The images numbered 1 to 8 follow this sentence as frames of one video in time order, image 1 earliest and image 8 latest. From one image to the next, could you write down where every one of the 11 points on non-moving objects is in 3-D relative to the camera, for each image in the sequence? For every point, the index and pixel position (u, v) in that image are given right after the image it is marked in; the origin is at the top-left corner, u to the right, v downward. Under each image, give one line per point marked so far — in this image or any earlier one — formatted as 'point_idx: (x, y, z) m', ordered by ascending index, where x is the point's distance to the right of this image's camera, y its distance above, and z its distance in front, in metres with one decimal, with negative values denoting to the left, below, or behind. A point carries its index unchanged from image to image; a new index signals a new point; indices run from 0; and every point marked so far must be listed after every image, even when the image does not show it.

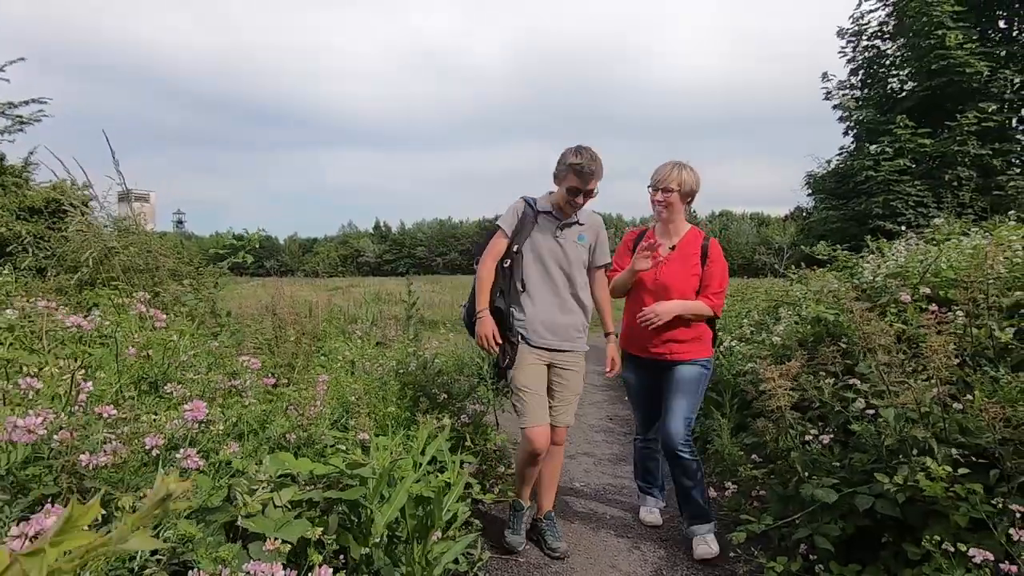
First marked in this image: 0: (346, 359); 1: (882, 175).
0: (-1.4, -0.5, +4.6) m
1: (+7.5, +2.3, +11.0) m
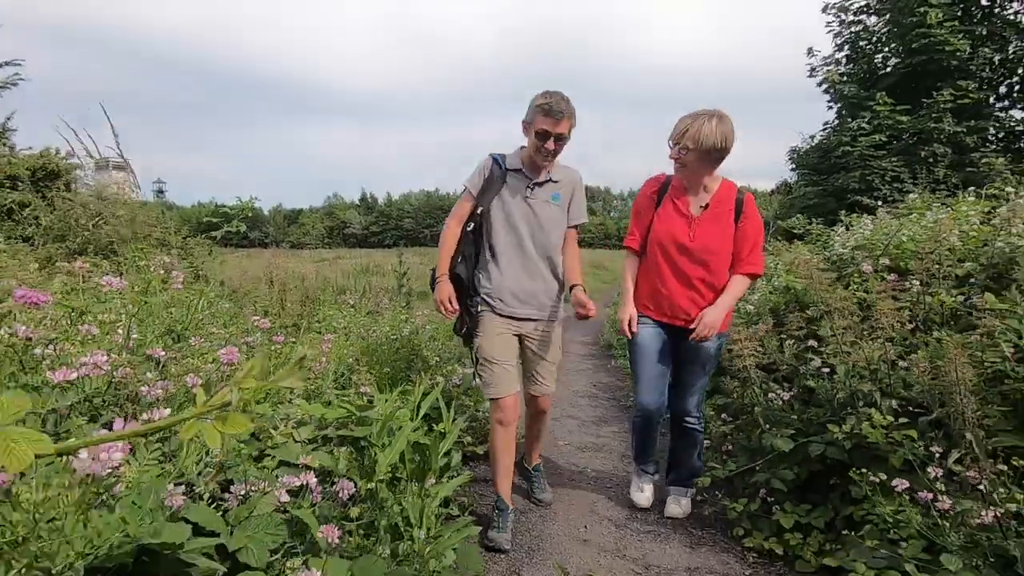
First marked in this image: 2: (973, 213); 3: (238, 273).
0: (-1.5, -0.3, +4.8) m
1: (+7.3, +2.9, +11.3) m
2: (+4.1, +0.6, +4.8) m
3: (-5.0, +0.3, +9.7) m
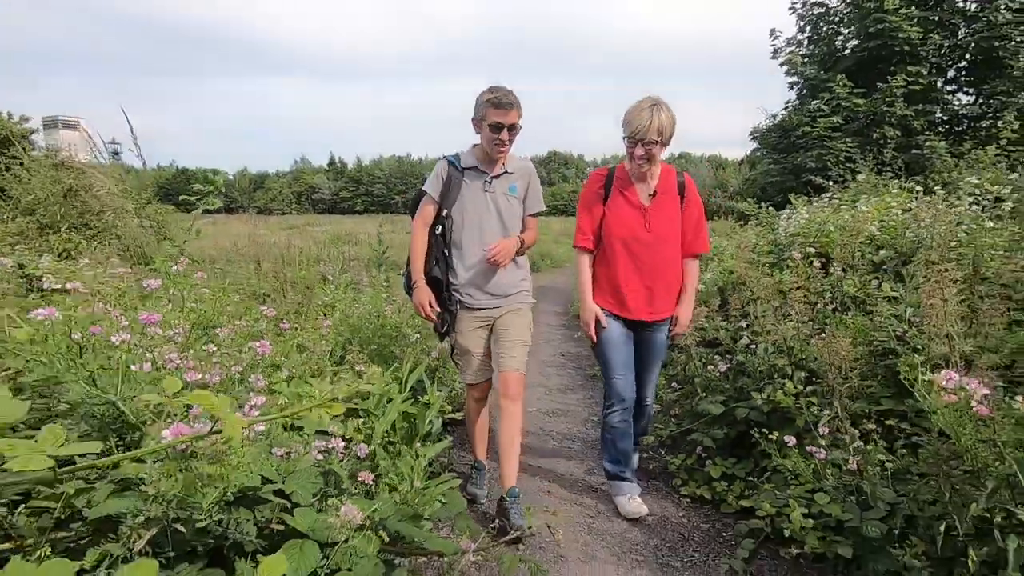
0: (-1.8, -0.1, +5.2) m
1: (+6.7, +3.4, +11.9) m
2: (+3.8, +0.8, +5.4) m
3: (-5.5, +0.8, +9.8) m
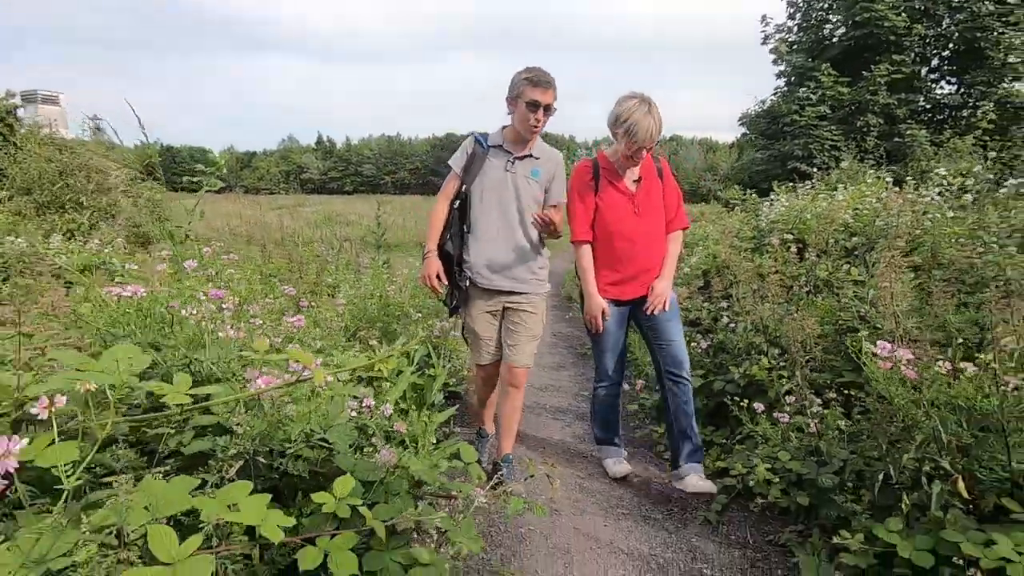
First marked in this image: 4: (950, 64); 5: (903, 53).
0: (-1.8, +0.1, +5.4) m
1: (+6.6, +3.8, +12.2) m
2: (+3.8, +1.0, +5.7) m
3: (-5.6, +1.2, +10.0) m
4: (+10.1, +5.1, +12.4) m
5: (+8.9, +5.3, +12.3) m
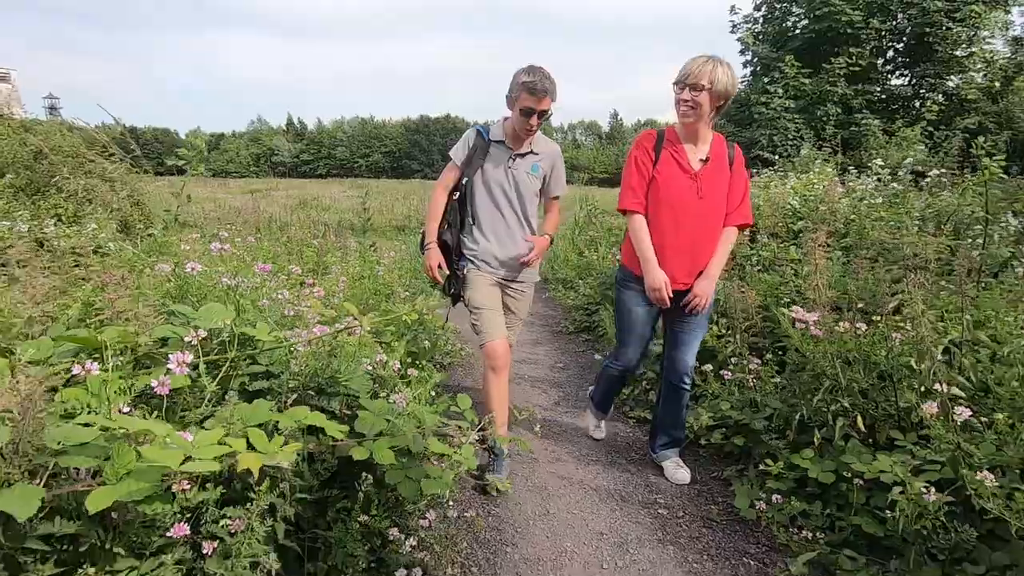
0: (-2.0, +0.3, +5.8) m
1: (+6.1, +4.3, +12.8) m
2: (+3.6, +1.2, +6.3) m
3: (-6.0, +1.5, +10.1) m
4: (+9.5, +5.6, +13.2) m
5: (+8.3, +5.8, +12.9) m
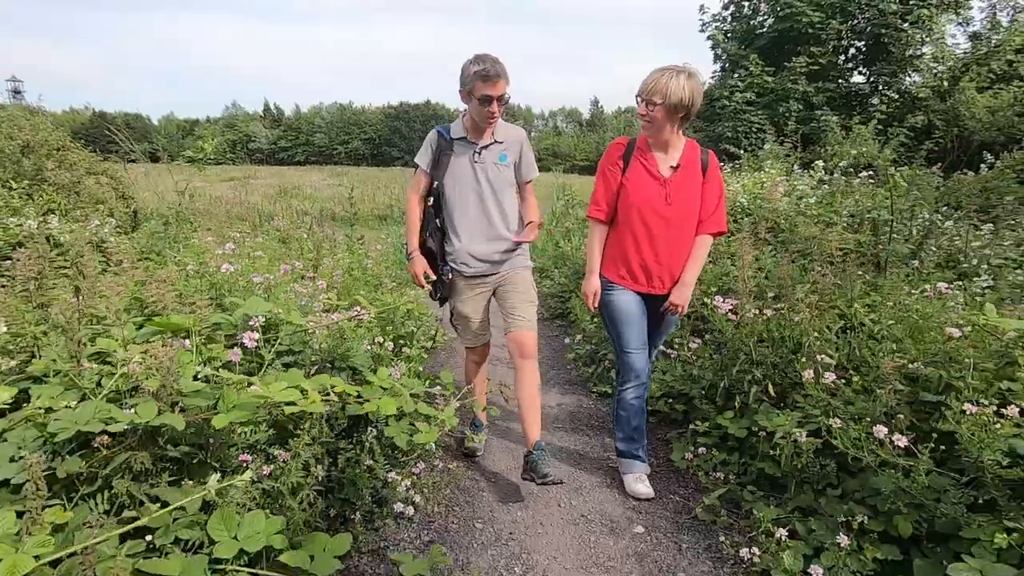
0: (-2.3, +0.4, +6.3) m
1: (+5.5, +4.6, +13.5) m
2: (+3.3, +1.4, +7.0) m
3: (-6.4, +1.7, +10.5) m
4: (+9.0, +6.0, +13.9) m
5: (+7.8, +6.1, +13.7) m
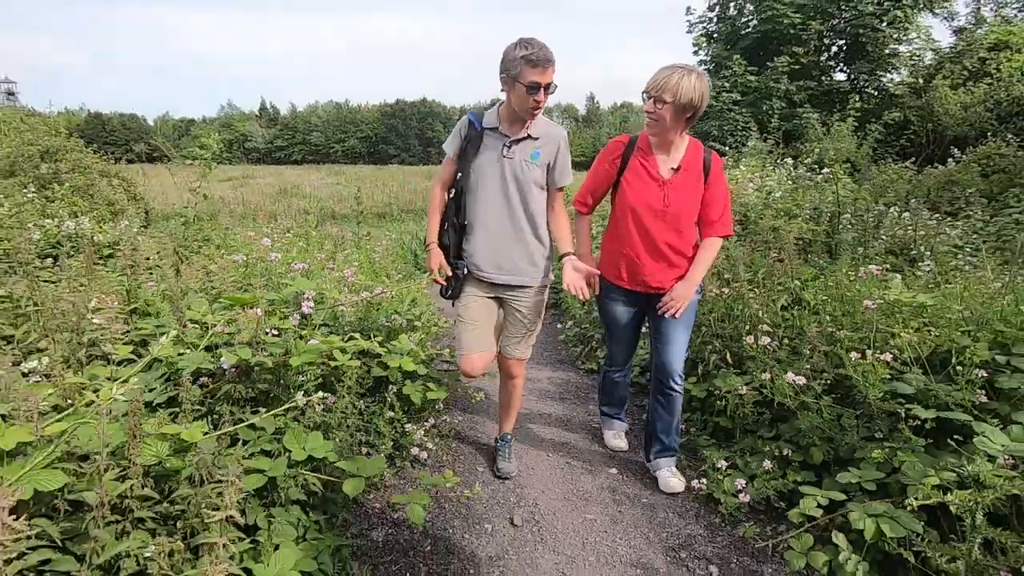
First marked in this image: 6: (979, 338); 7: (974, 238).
0: (-2.3, +0.5, +6.9) m
1: (+5.4, +4.8, +14.1) m
2: (+3.2, +1.5, +7.6) m
3: (-6.5, +1.7, +11.1) m
4: (+8.8, +6.2, +14.5) m
5: (+7.6, +6.4, +14.2) m
6: (+2.5, -0.3, +2.9) m
7: (+5.1, +0.5, +5.9) m
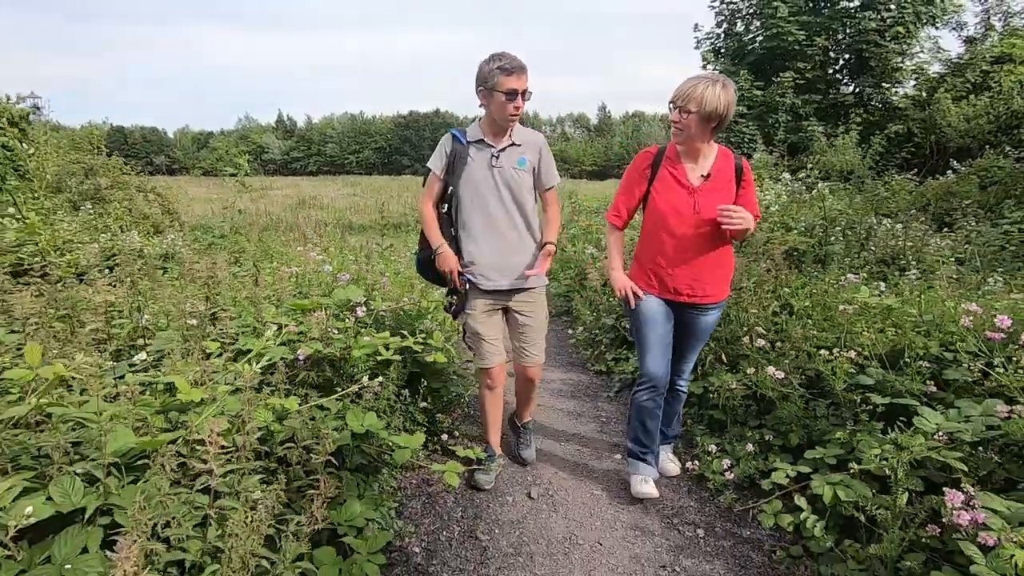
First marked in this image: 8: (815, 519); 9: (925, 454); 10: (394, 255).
0: (-2.1, +0.4, +7.5) m
1: (+5.7, +4.6, +14.6) m
2: (+3.4, +1.4, +8.1) m
3: (-6.2, +1.5, +11.7) m
4: (+9.2, +6.0, +14.9) m
5: (+8.0, +6.2, +14.7) m
6: (+2.6, -0.3, +3.3) m
7: (+5.2, +0.5, +6.3) m
8: (+1.5, -1.2, +2.7) m
9: (+1.9, -0.8, +2.5) m
10: (-1.8, +0.5, +8.3) m
